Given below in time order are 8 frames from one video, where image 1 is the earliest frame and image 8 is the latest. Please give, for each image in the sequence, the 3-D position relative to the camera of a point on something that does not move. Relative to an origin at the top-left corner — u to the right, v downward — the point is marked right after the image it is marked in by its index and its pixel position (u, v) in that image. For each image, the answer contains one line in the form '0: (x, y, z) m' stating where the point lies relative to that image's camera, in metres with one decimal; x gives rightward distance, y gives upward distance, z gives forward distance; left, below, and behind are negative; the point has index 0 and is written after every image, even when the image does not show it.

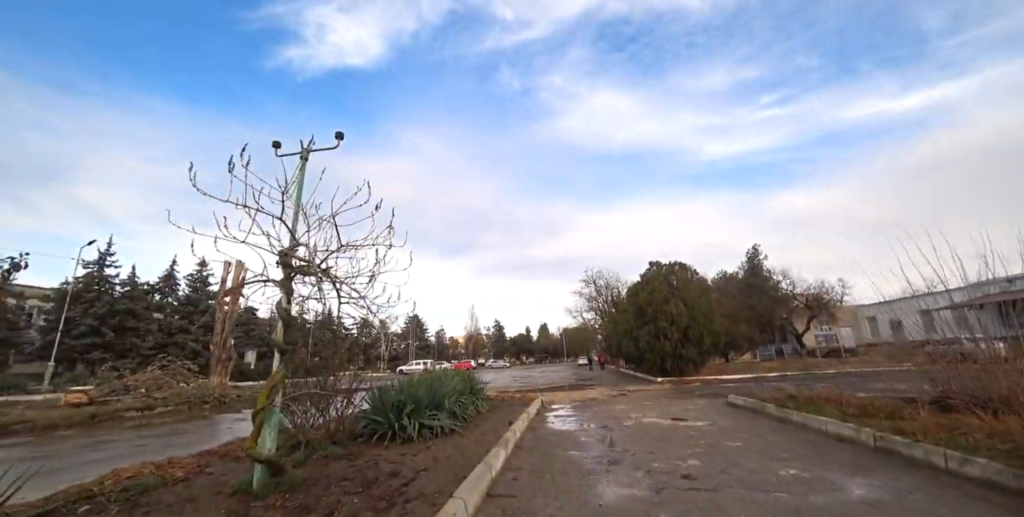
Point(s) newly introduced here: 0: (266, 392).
0: (-2.4, -1.3, +4.0) m
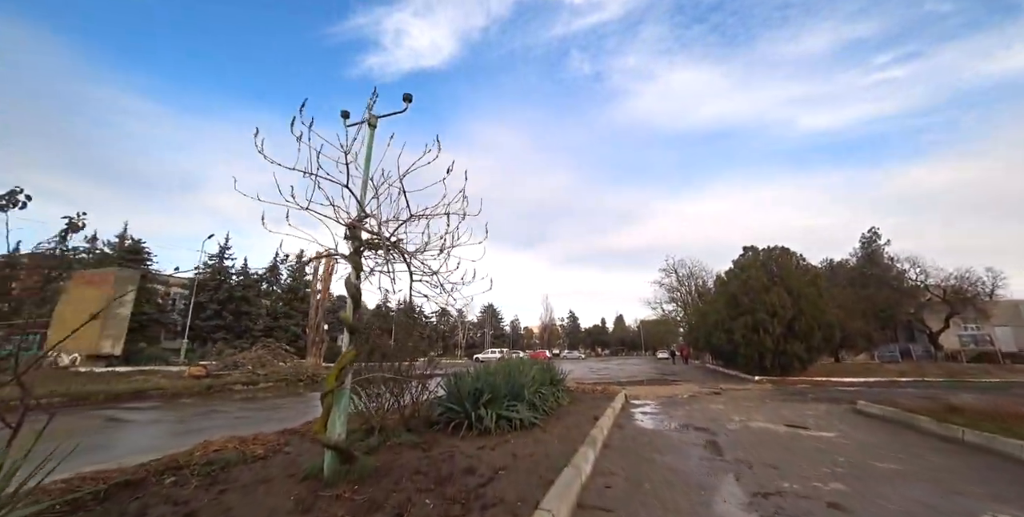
0: (-1.6, -1.1, +3.7) m
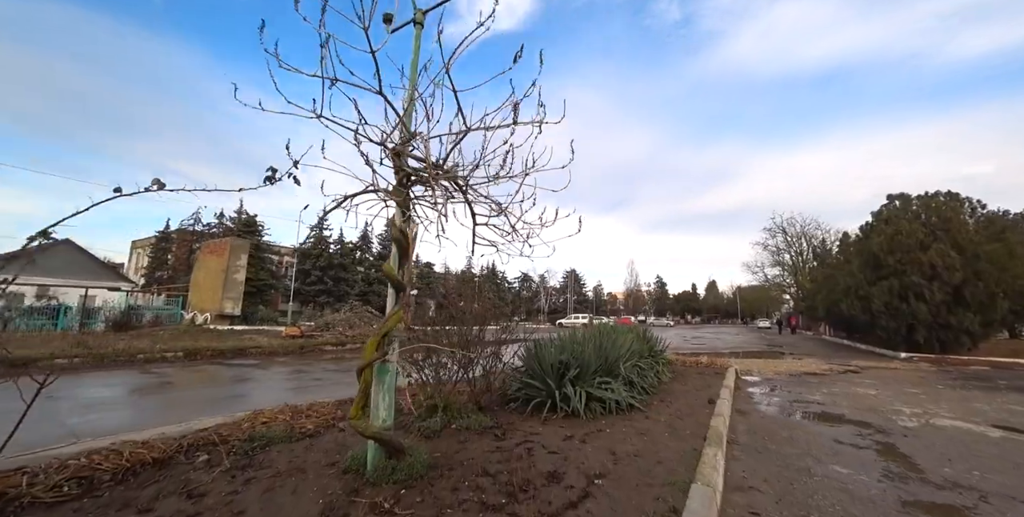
0: (-0.9, -0.6, +2.8) m
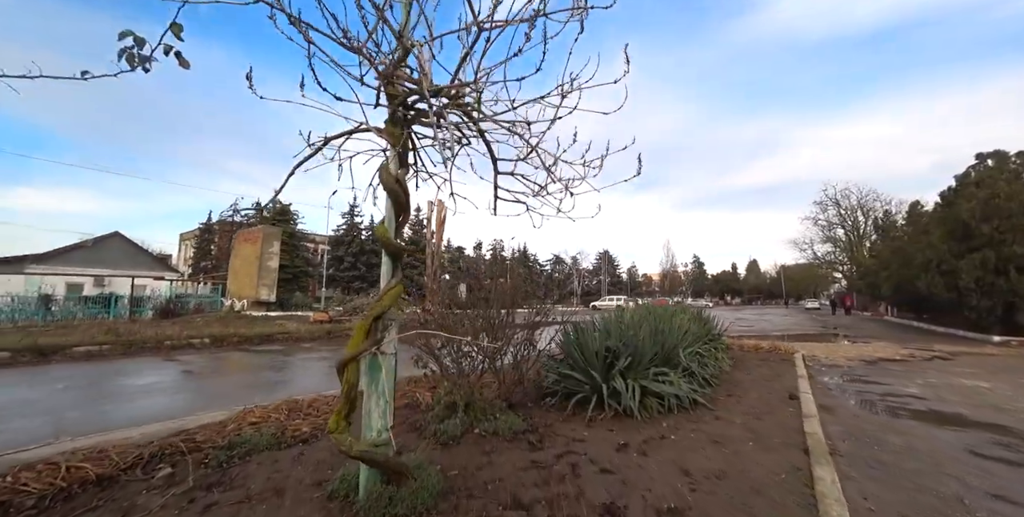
0: (-0.8, -0.4, +2.0) m
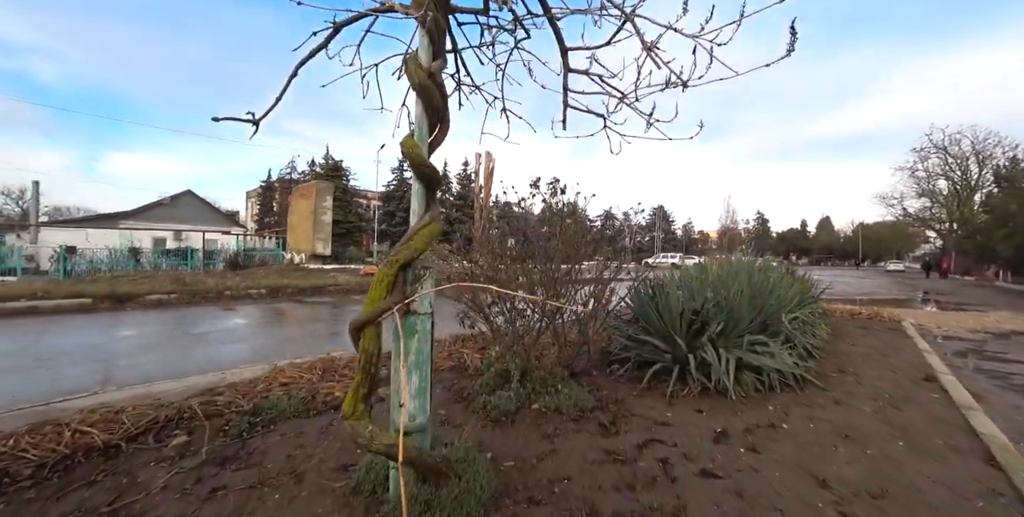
0: (-0.5, -0.1, +1.5) m
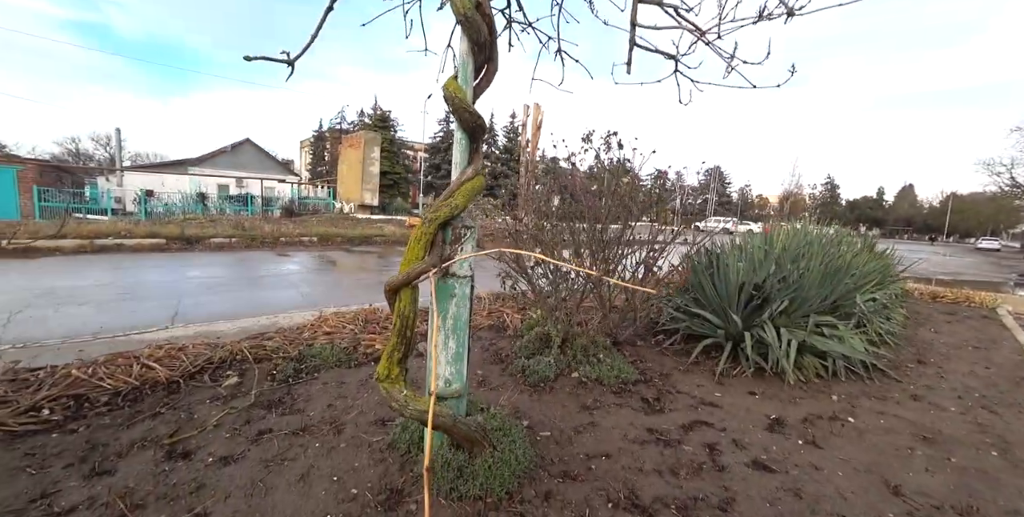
0: (-0.3, +0.1, +1.4) m
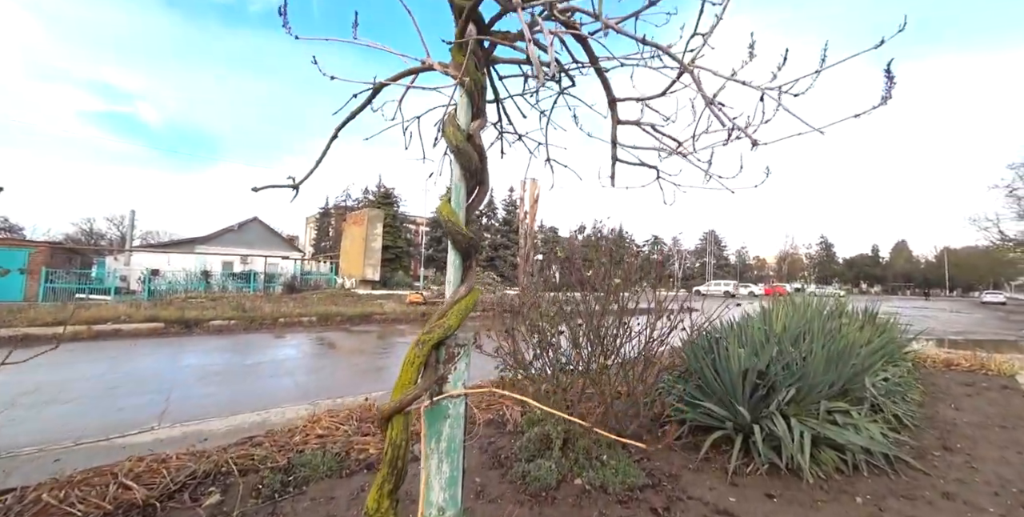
0: (-0.3, -0.4, +1.3) m
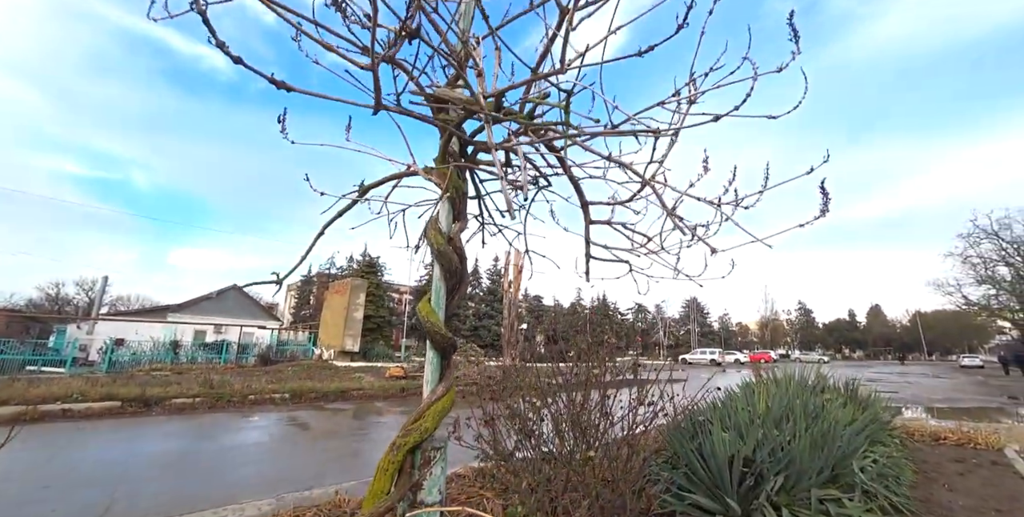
0: (-0.4, -0.7, +1.3) m
